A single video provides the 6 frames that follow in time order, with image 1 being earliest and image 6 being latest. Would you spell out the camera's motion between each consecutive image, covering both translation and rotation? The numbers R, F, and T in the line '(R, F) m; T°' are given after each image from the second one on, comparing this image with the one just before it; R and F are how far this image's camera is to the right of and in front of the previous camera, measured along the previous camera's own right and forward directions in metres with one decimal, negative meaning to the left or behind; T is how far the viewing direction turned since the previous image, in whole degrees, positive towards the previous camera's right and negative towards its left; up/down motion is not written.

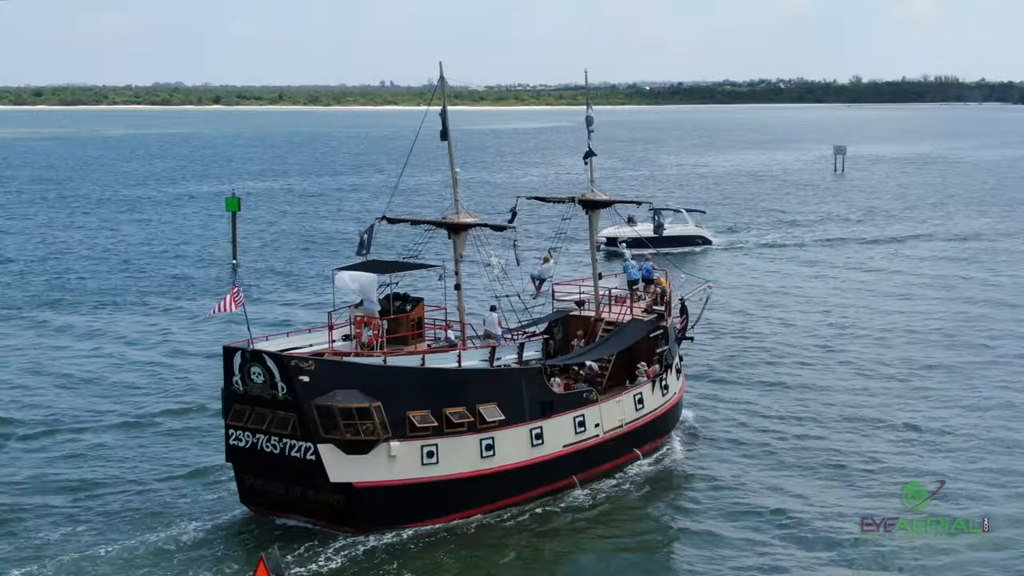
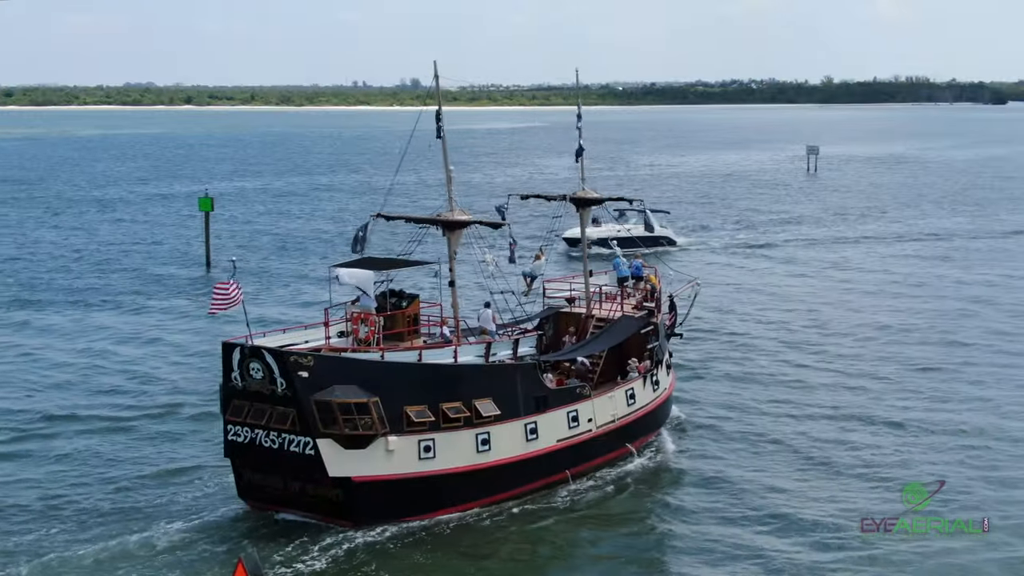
(+4.1, -0.5) m; -8°
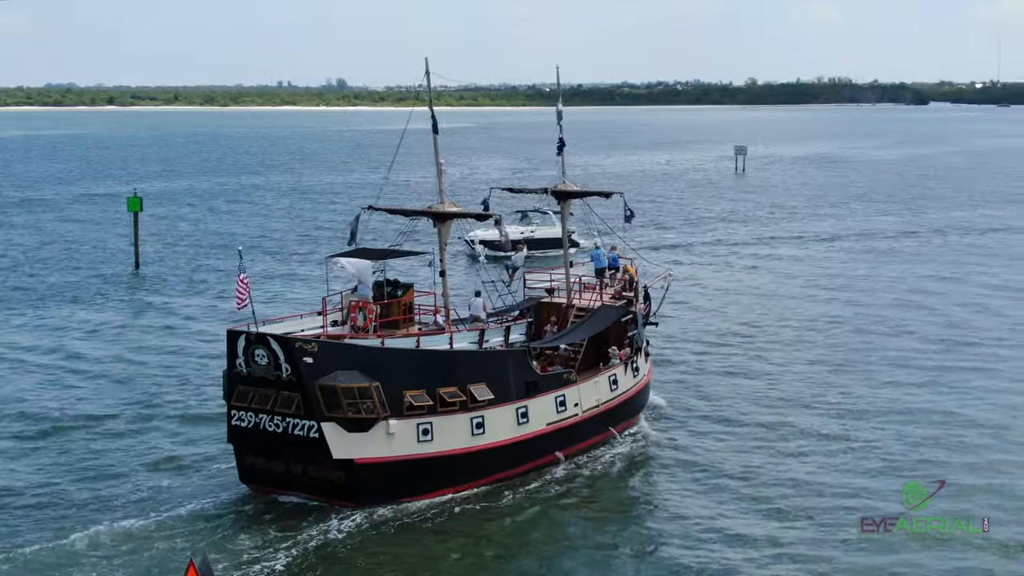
(-1.4, -1.1) m; +3°
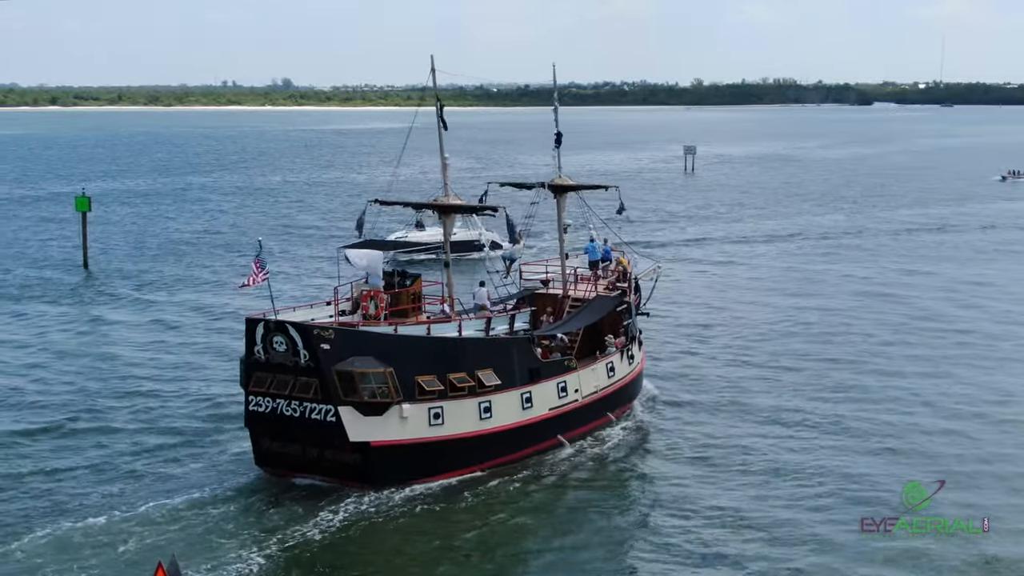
(-1.2, -1.1) m; +2°
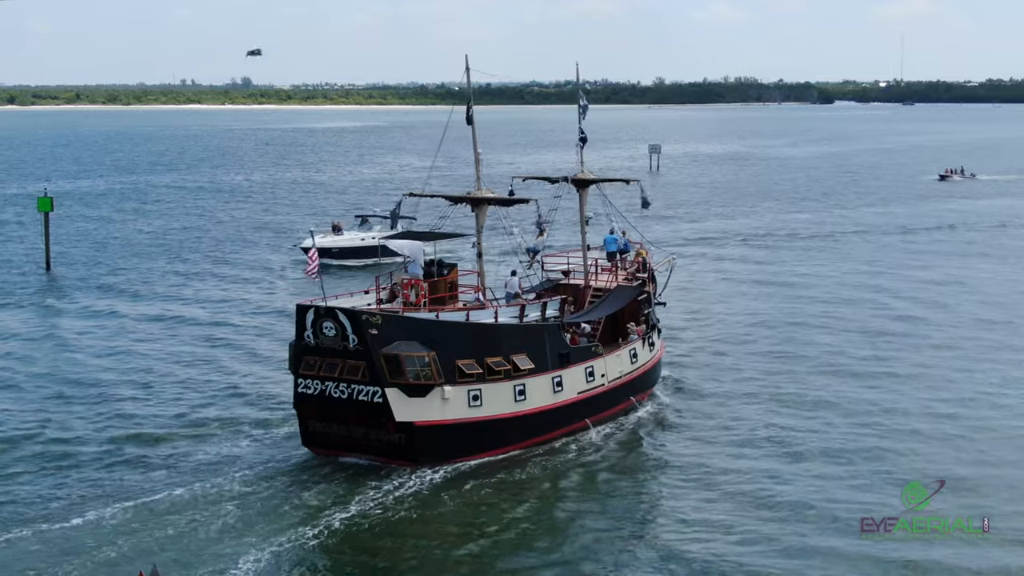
(-1.5, -1.5) m; +1°
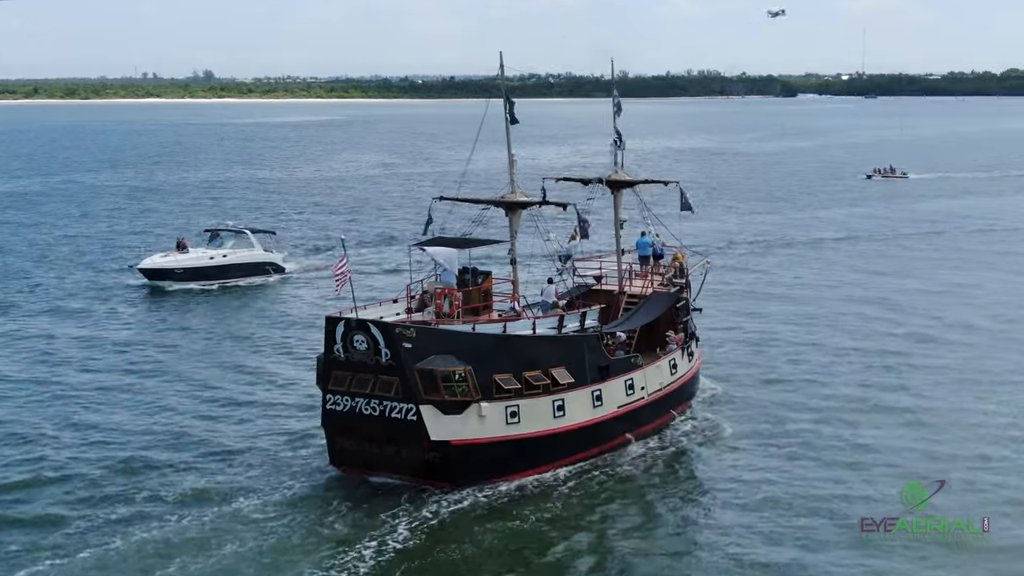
(-1.1, +1.6) m; 0°
